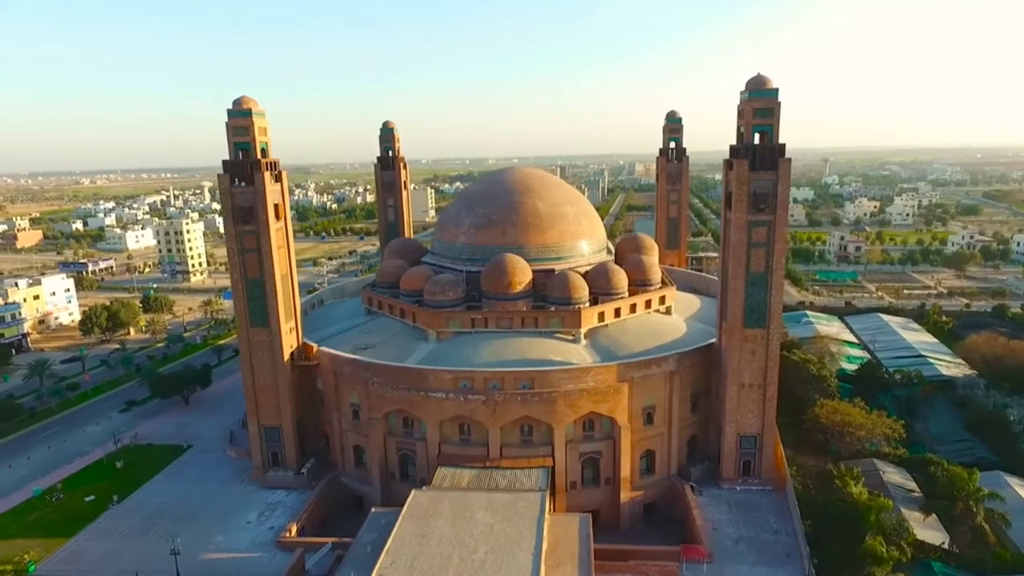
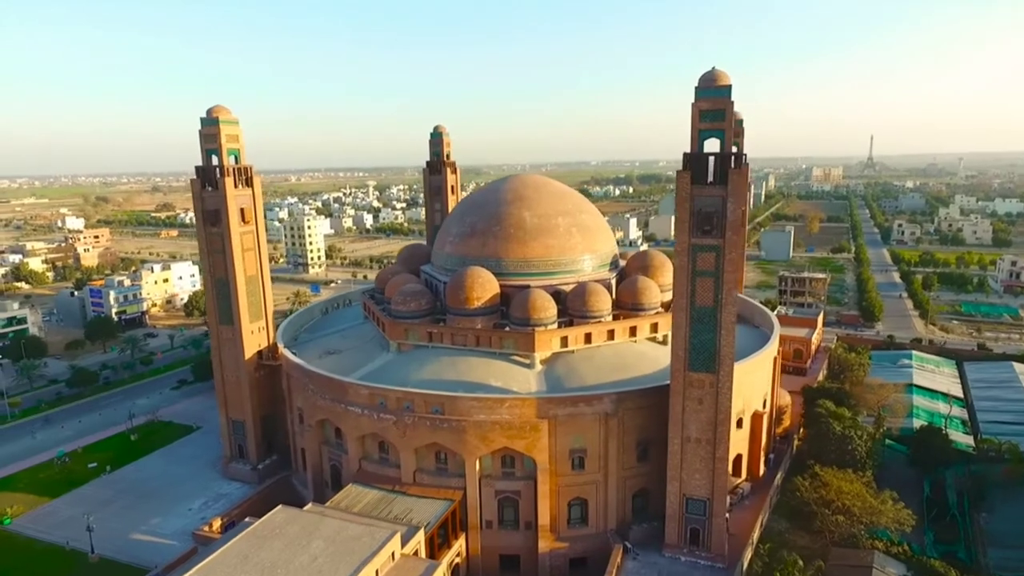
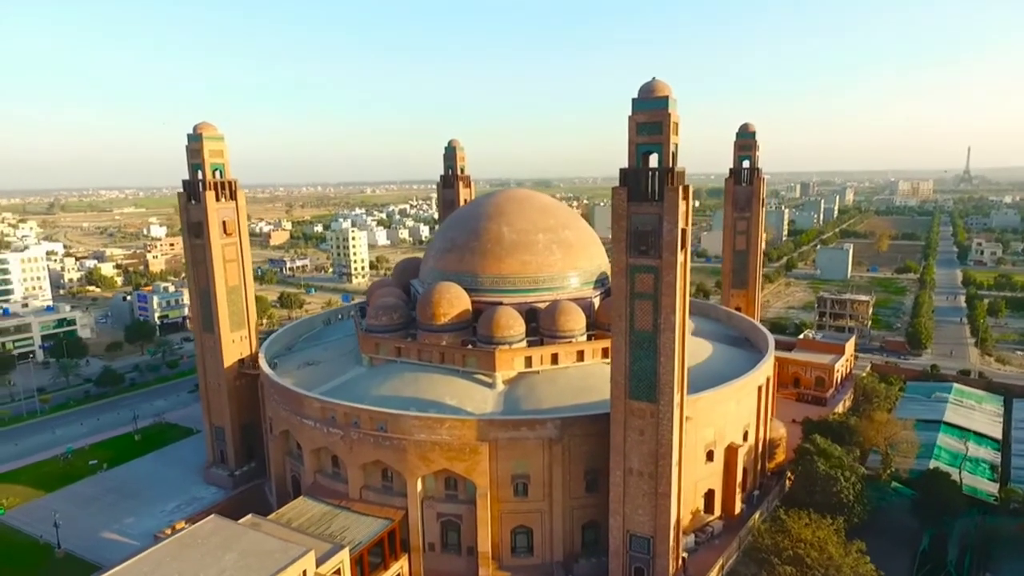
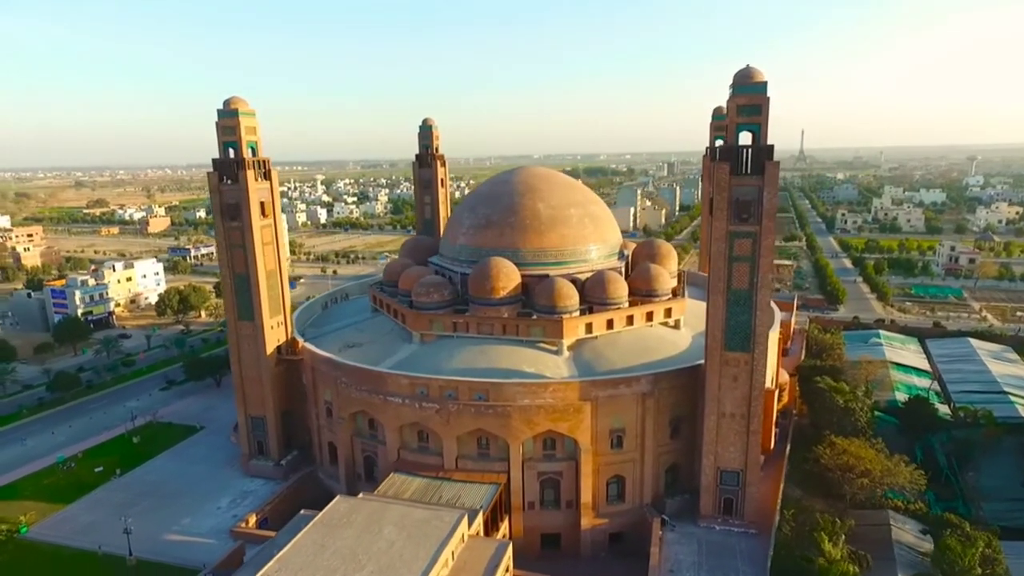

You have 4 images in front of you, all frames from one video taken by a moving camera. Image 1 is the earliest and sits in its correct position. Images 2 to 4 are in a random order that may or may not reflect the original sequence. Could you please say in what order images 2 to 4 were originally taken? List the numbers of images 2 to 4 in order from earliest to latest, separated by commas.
4, 2, 3
